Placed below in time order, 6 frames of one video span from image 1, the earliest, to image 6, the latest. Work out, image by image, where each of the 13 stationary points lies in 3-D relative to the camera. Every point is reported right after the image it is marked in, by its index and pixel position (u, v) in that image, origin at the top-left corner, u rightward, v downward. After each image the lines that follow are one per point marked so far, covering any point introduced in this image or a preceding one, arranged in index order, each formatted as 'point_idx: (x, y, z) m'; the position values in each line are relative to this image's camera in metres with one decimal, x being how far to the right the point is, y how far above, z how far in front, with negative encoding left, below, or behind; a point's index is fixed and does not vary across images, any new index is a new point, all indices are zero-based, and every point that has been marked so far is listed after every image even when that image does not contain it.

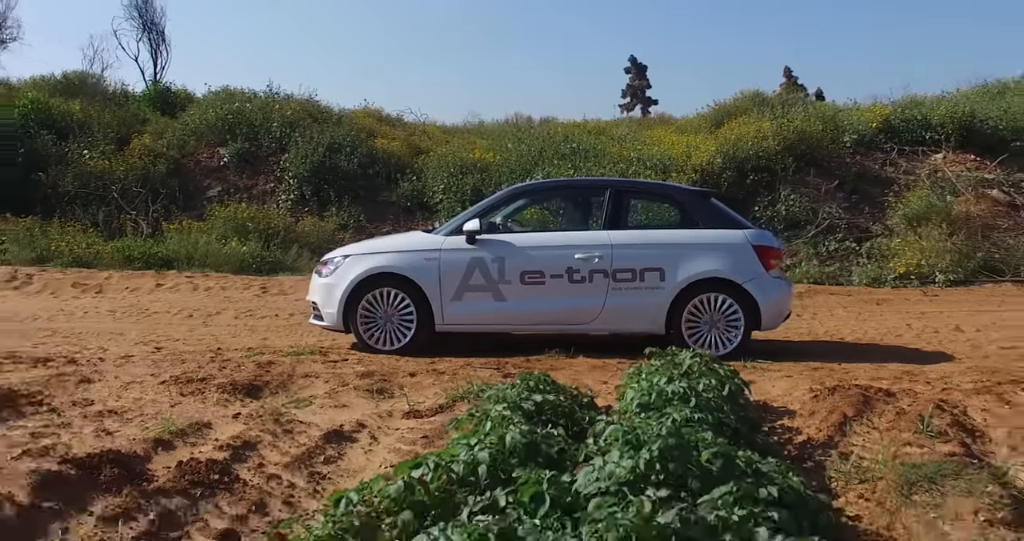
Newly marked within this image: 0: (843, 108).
0: (+4.3, +2.1, +14.4) m
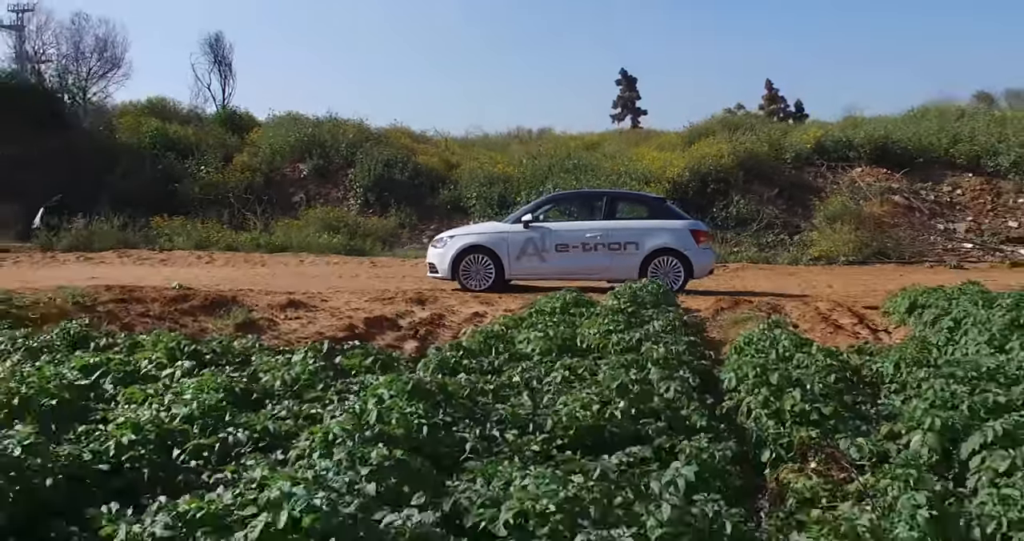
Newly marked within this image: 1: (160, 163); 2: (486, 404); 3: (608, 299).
0: (+4.5, +2.3, +18.1) m
1: (-4.7, +1.4, +14.9) m
2: (-0.1, -0.4, +3.5) m
3: (+0.6, -0.2, +6.2) m
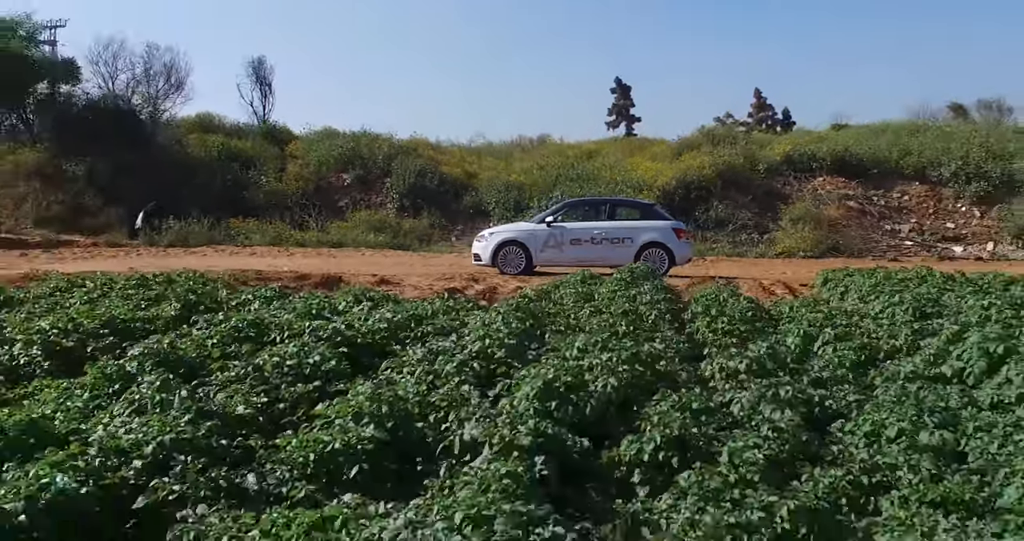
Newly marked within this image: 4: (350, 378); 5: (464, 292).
0: (+4.8, +2.4, +20.8) m
1: (-4.5, +1.5, +17.6) m
2: (+0.2, -0.3, +6.2) m
3: (+0.8, 0.0, +8.9) m
4: (-0.7, -0.4, +4.5) m
5: (-0.4, -0.2, +8.8) m
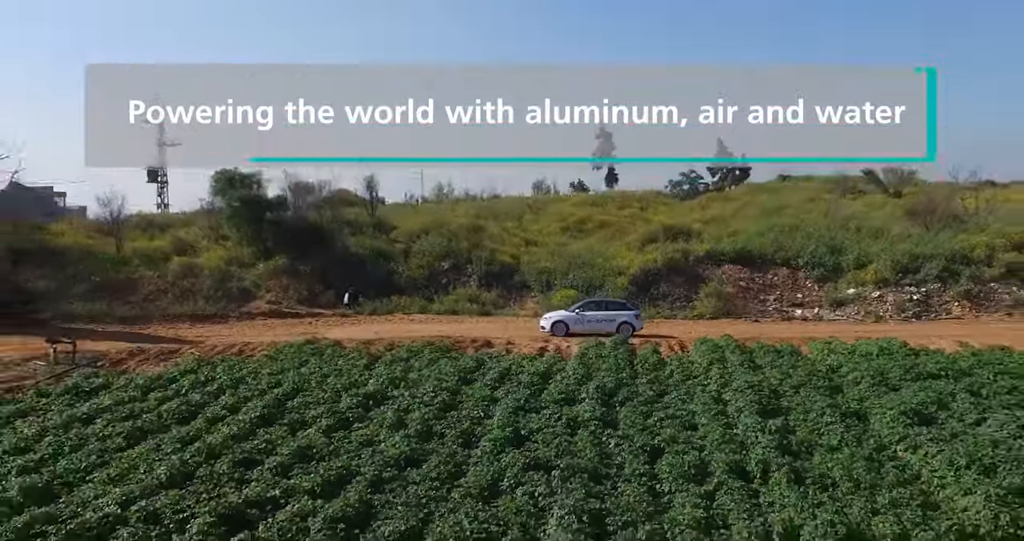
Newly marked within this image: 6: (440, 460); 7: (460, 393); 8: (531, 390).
0: (+5.6, +0.9, +33.8) m
1: (-3.6, +0.1, +30.4) m
2: (+1.4, -1.7, +19.1) m
3: (+1.9, -1.4, +21.8) m
4: (+0.5, -1.8, +17.4) m
5: (+0.7, -1.5, +21.6) m
6: (-0.8, -2.2, +12.8) m
7: (-0.8, -1.8, +16.5) m
8: (+0.3, -1.8, +16.8) m
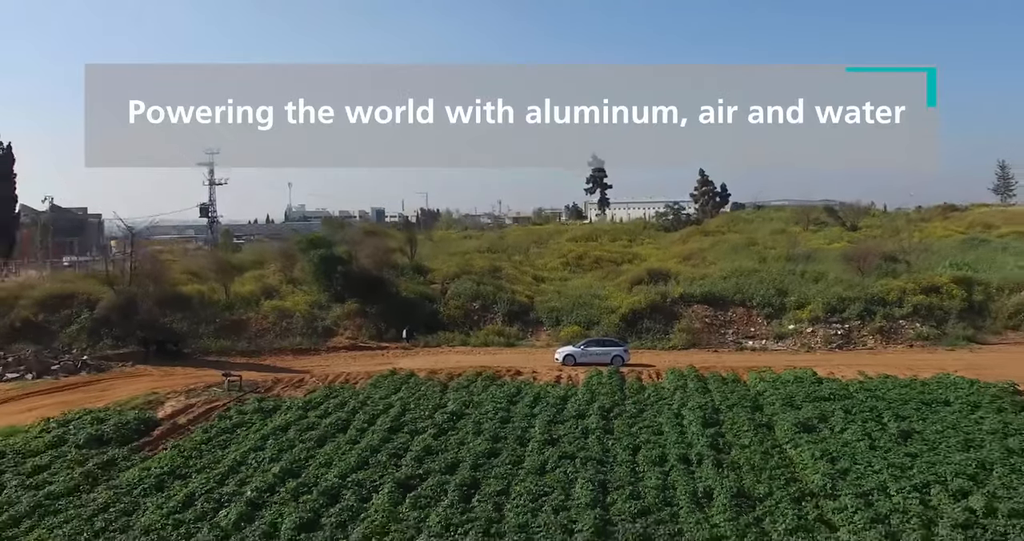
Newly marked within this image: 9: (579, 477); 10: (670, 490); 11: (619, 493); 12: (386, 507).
0: (+6.2, -0.5, +42.6) m
1: (-2.9, -1.3, +39.2) m
2: (+2.1, -3.1, +27.9) m
3: (+2.6, -2.8, +30.6) m
4: (+1.2, -3.2, +26.2) m
5: (+1.4, -3.0, +30.4) m
6: (-0.1, -3.6, +21.6) m
7: (0.0, -3.2, +25.3) m
8: (+1.0, -3.2, +25.5) m
9: (+1.2, -3.7, +20.0) m
10: (+2.8, -3.9, +19.4) m
11: (+1.9, -3.8, +19.1) m
12: (-2.1, -3.8, +18.1) m
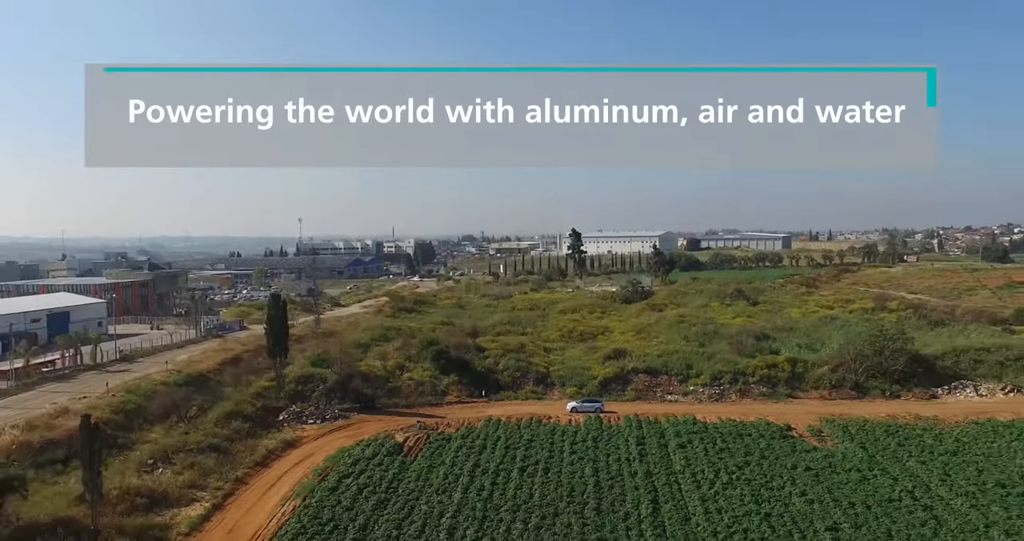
0: (+7.8, -6.1, +74.4) m
1: (-1.2, -6.9, +70.7) m
2: (+4.1, -8.6, +59.5) m
3: (+4.6, -8.3, +62.3) m
4: (+3.3, -8.7, +57.8) m
5: (+3.4, -8.5, +62.1) m
6: (+2.2, -9.0, +53.2) m
7: (+2.1, -8.7, +56.9) m
8: (+3.1, -8.7, +57.2) m
9: (+3.5, -9.2, +51.6) m
10: (+5.1, -9.3, +51.1) m
11: (+4.2, -9.3, +50.7) m
12: (+0.3, -9.3, +49.6) m
